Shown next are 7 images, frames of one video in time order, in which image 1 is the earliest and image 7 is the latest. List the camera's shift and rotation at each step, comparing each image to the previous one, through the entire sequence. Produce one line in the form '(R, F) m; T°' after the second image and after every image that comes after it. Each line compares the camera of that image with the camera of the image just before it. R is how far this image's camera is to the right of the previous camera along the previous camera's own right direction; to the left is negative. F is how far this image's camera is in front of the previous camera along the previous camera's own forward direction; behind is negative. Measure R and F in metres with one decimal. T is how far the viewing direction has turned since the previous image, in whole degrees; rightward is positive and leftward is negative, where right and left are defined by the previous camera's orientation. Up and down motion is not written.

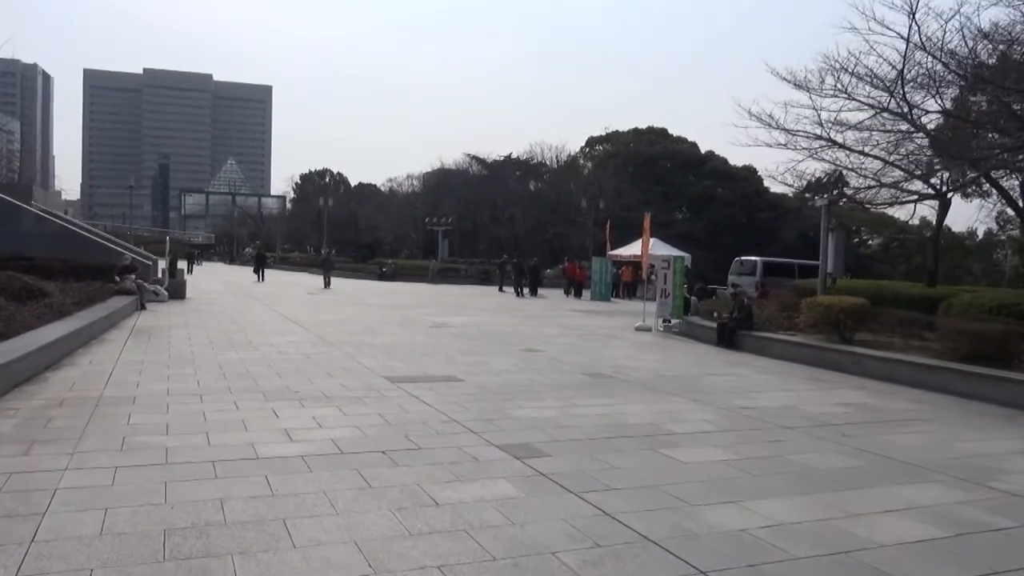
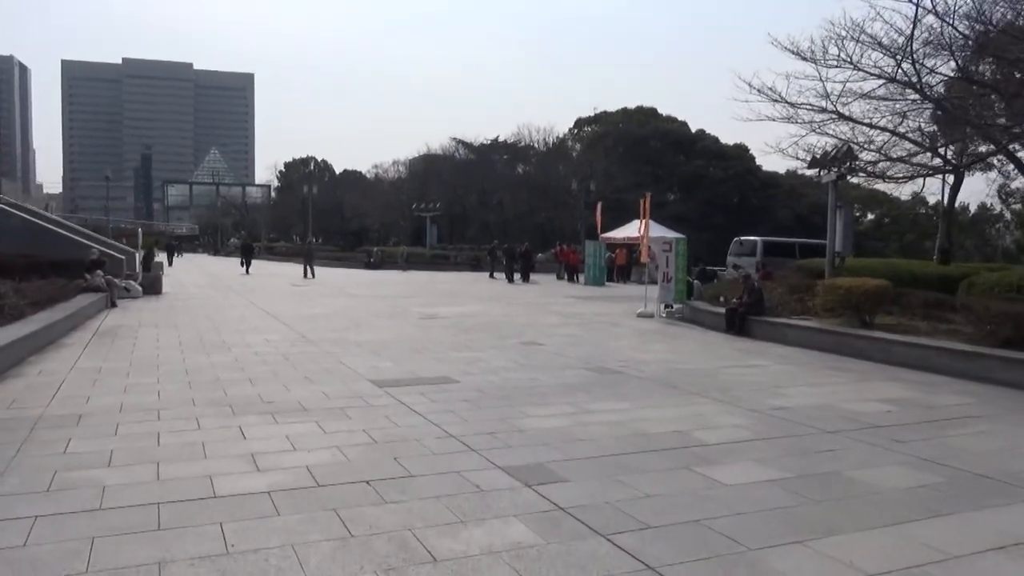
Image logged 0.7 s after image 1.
(-0.1, +1.1) m; +1°
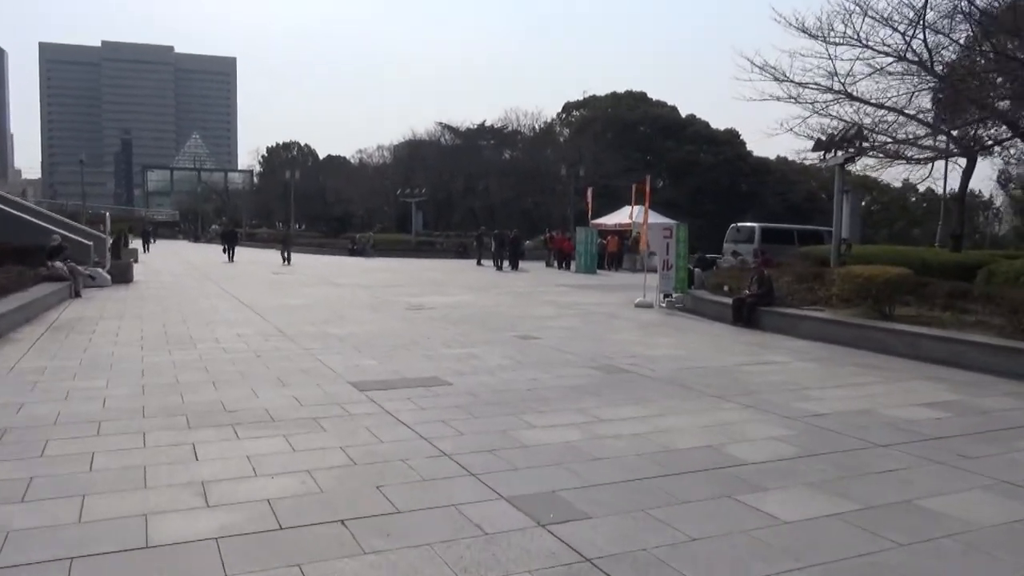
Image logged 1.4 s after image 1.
(-0.1, +1.1) m; +1°
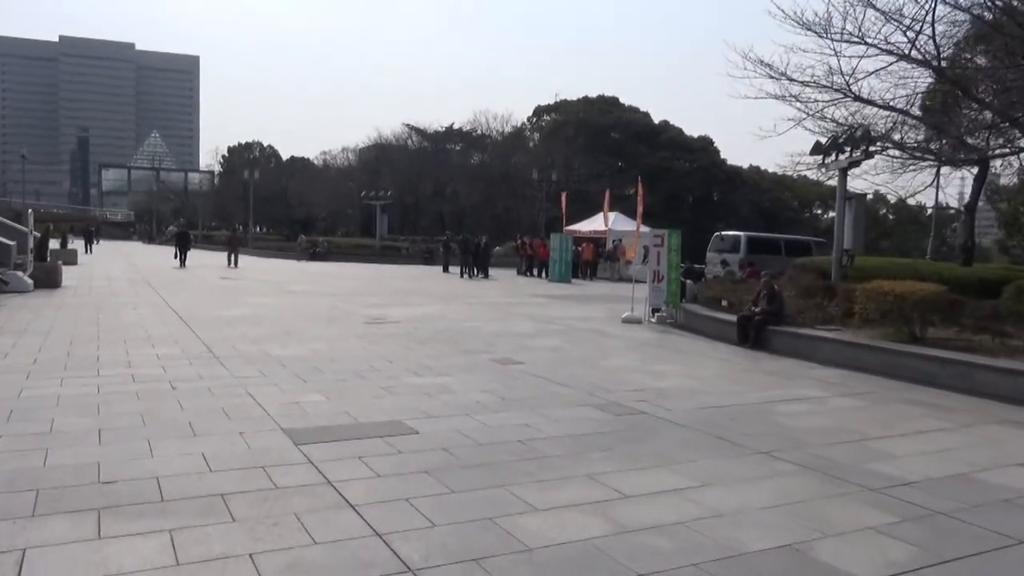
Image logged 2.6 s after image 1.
(-0.2, +1.9) m; +2°
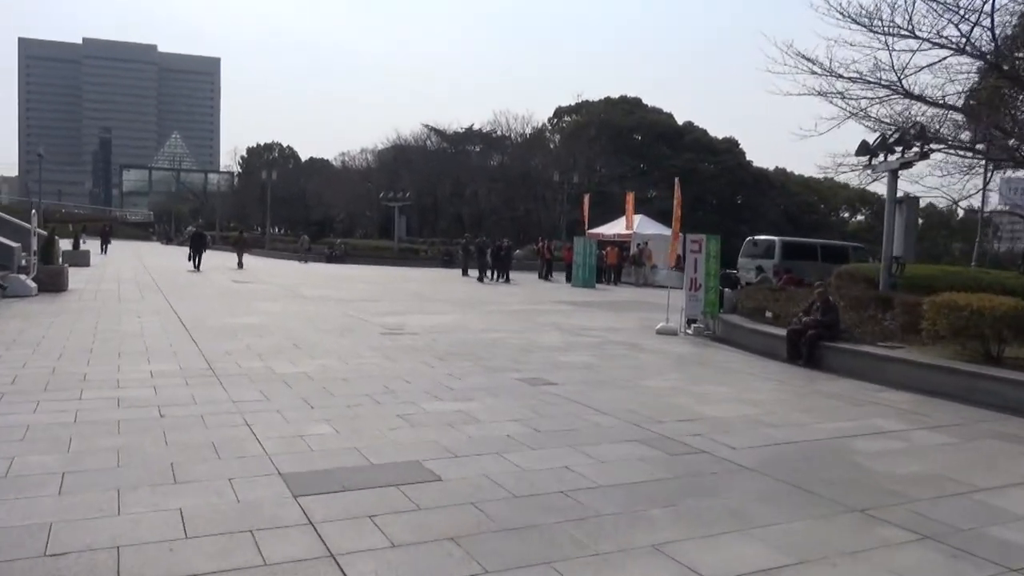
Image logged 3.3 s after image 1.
(-0.2, +1.0) m; -1°
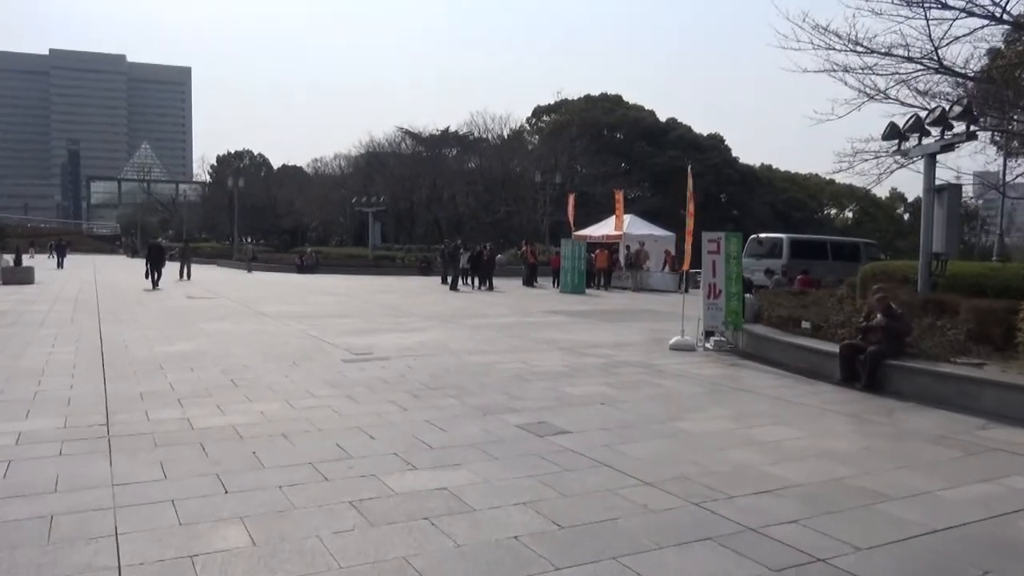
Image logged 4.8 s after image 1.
(-0.1, +2.3) m; +1°
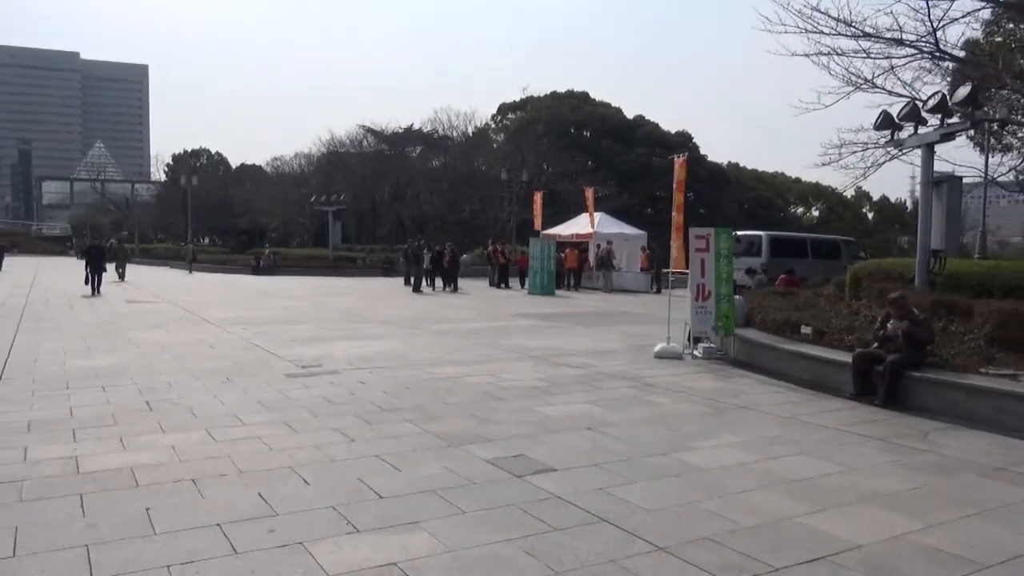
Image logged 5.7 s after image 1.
(0.0, +1.3) m; +2°
